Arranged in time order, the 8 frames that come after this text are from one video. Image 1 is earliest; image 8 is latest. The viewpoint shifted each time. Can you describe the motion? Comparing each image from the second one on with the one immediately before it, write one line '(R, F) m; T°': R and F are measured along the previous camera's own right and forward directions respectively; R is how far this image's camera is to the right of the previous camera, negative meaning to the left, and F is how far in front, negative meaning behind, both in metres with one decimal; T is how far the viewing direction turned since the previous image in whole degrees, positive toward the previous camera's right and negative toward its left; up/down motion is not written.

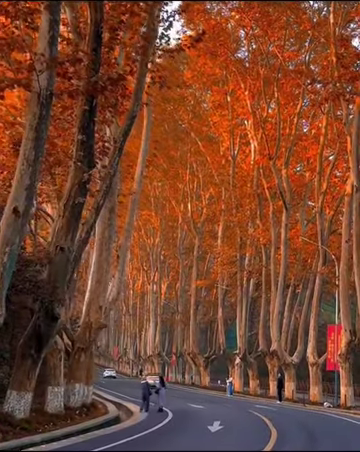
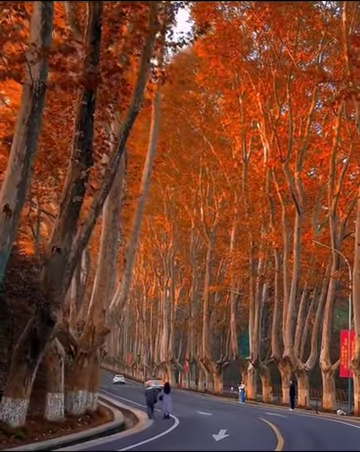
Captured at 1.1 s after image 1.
(+0.3, +0.6) m; -1°
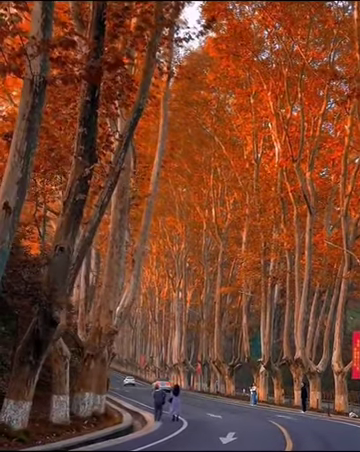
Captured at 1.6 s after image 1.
(+0.1, +0.3) m; -1°
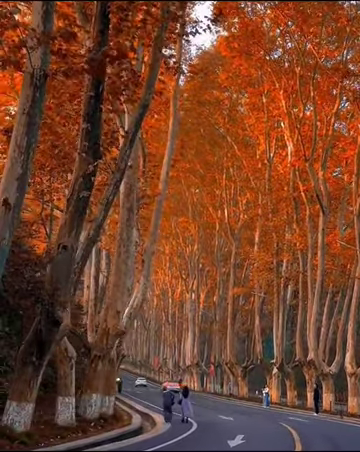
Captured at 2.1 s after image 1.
(+0.2, +0.3) m; -1°
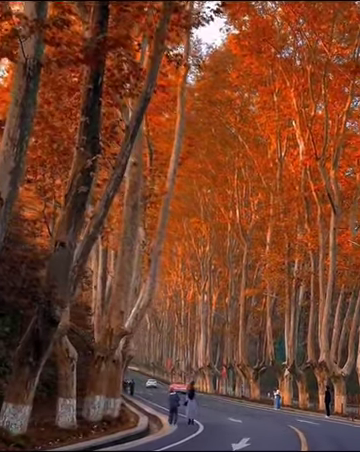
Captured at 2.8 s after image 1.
(+0.2, +0.4) m; -1°
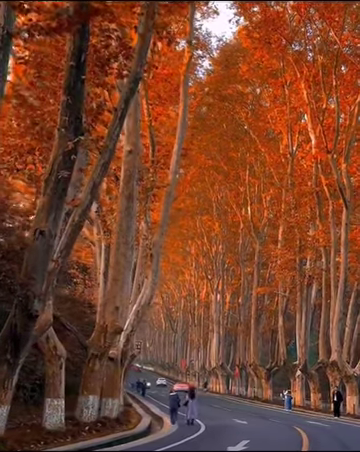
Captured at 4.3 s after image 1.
(+0.5, +0.9) m; -1°
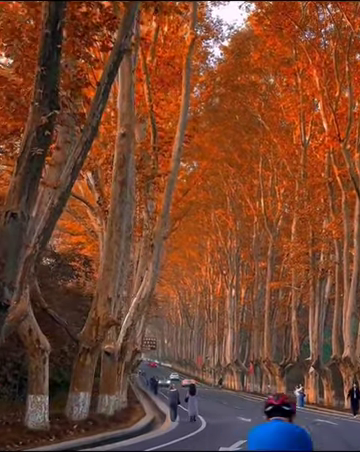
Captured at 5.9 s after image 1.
(+0.5, +1.0) m; -1°
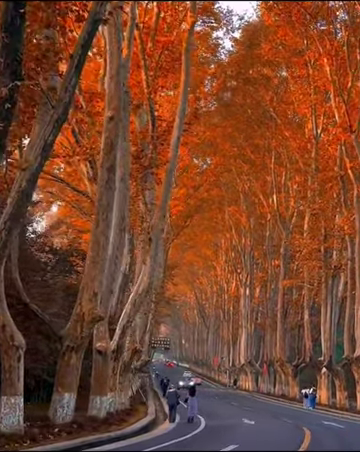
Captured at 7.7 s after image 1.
(+0.6, +1.1) m; -1°
